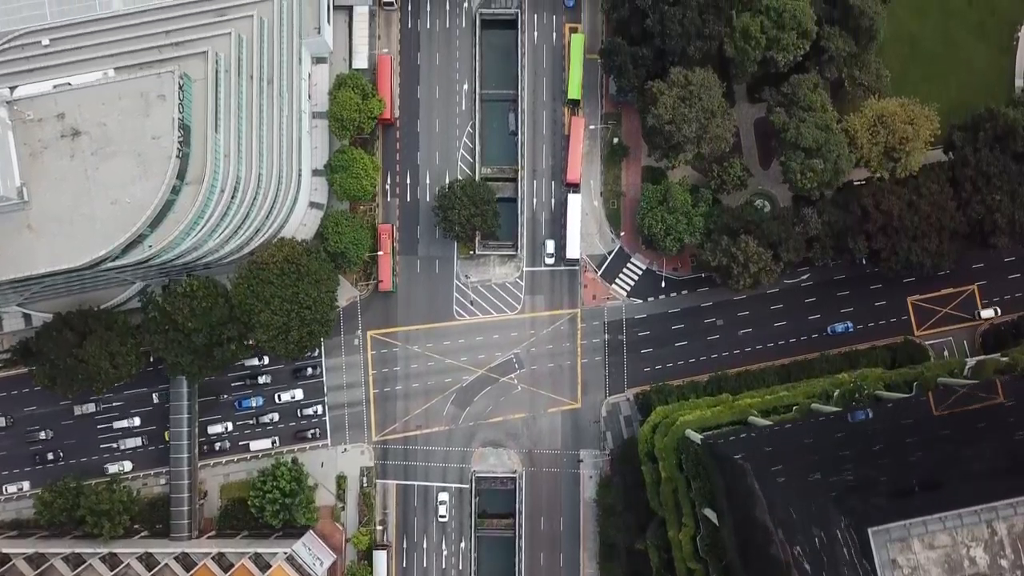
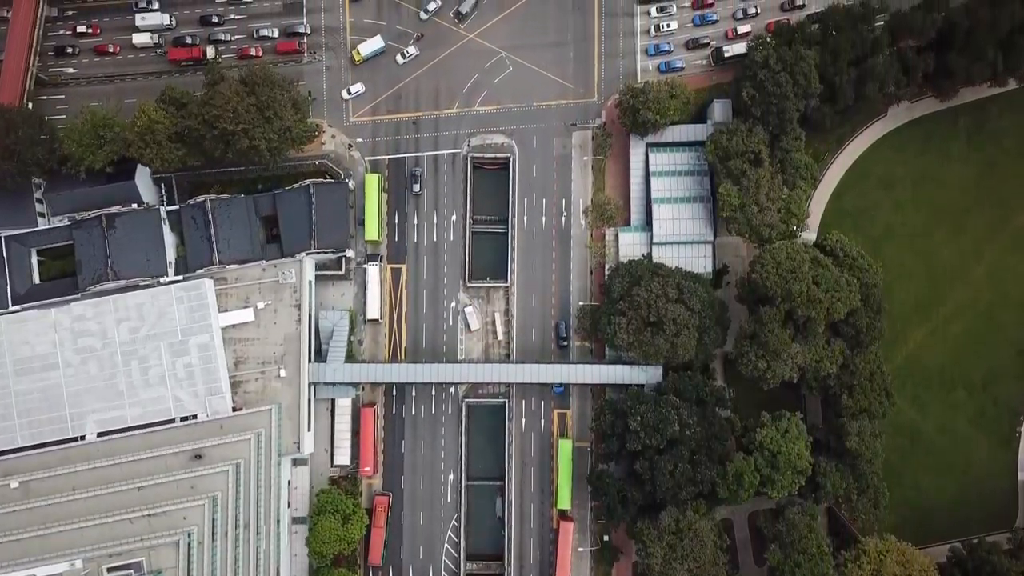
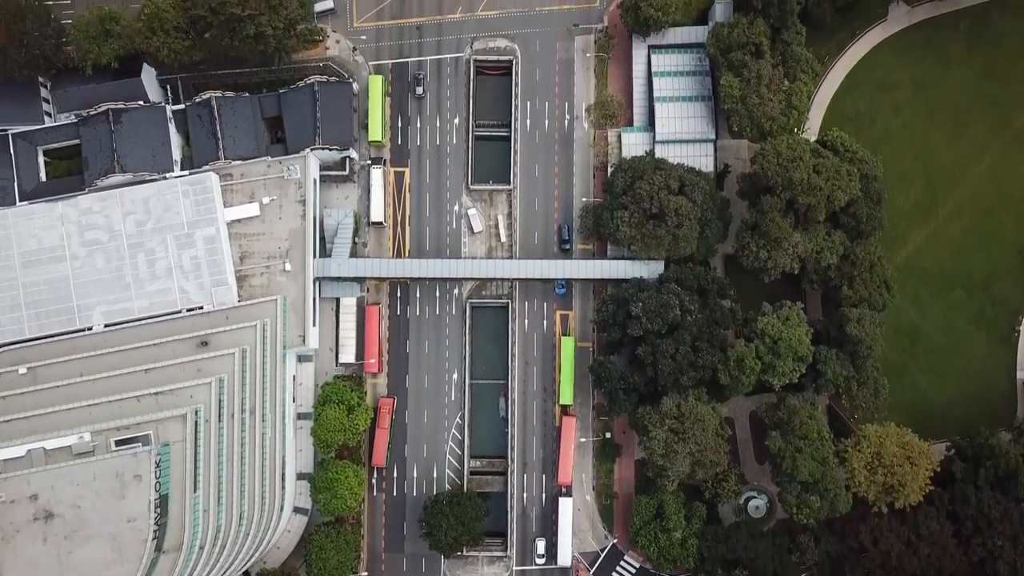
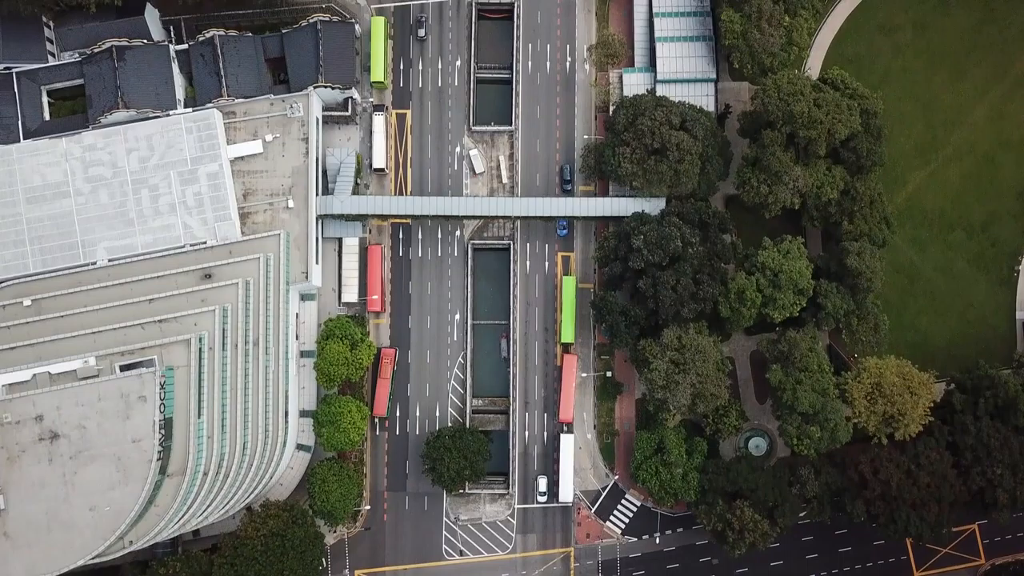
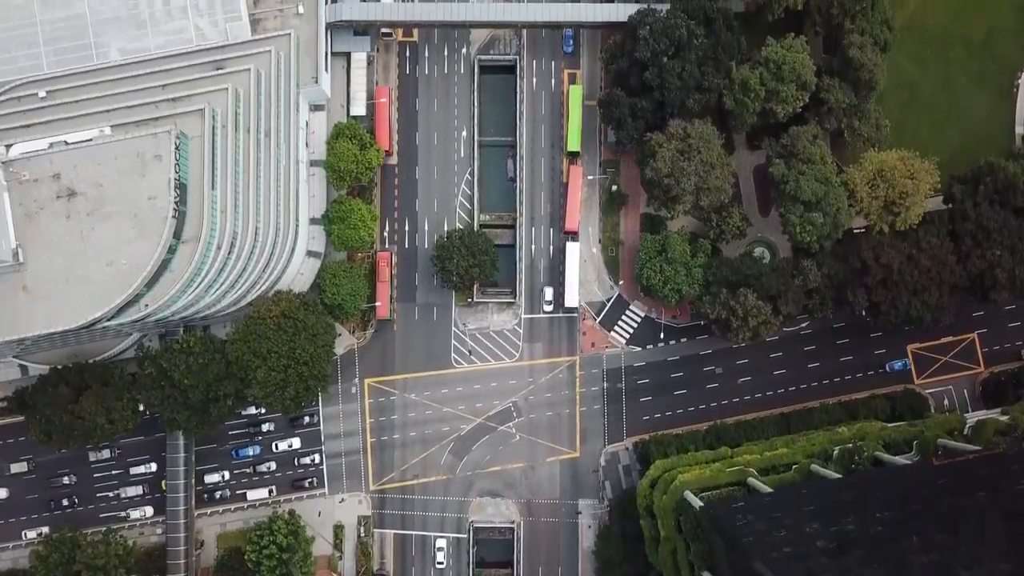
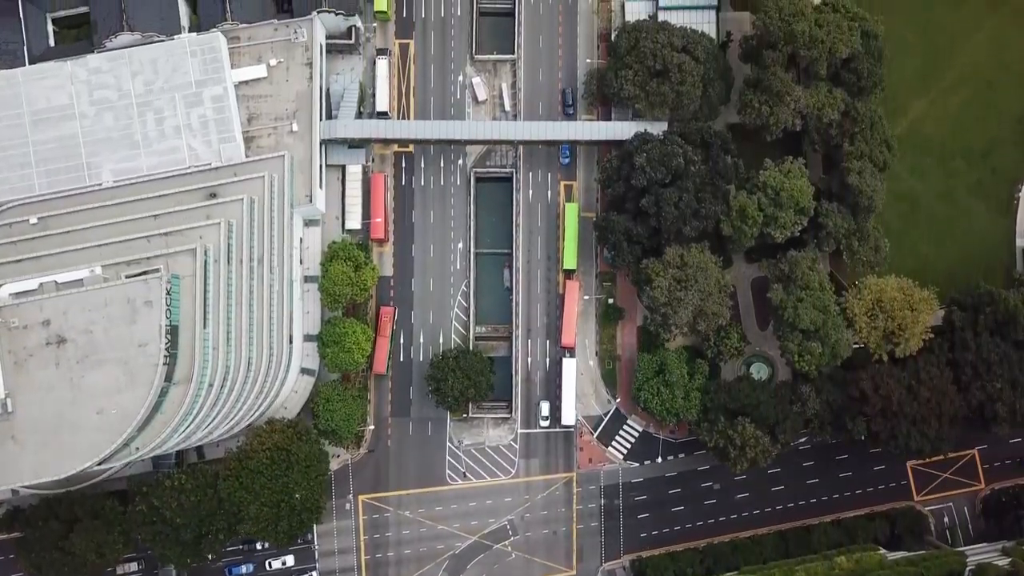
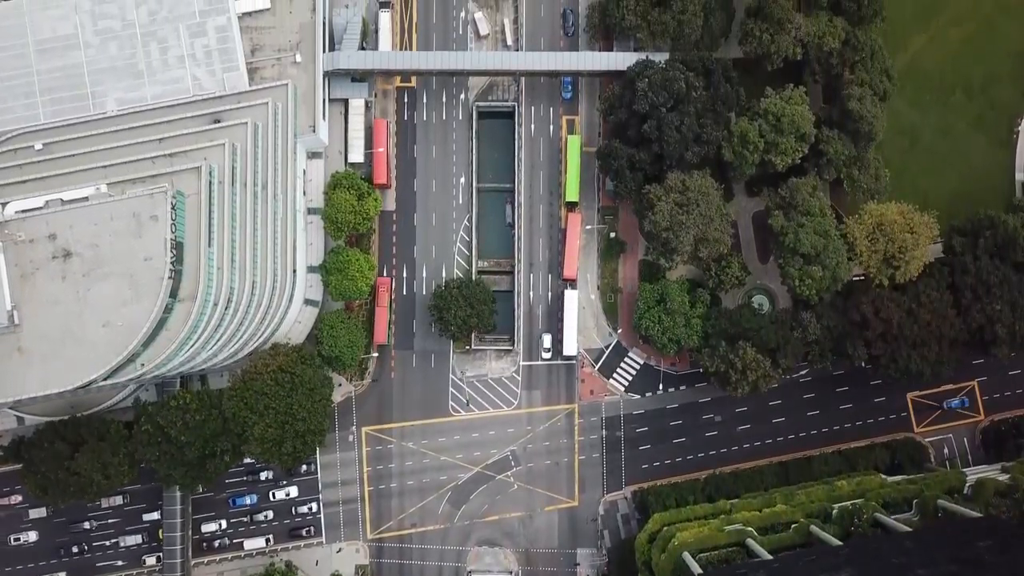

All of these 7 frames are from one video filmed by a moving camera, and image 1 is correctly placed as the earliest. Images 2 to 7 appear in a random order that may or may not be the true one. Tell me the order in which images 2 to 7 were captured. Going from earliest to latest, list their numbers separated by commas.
5, 7, 6, 4, 3, 2
